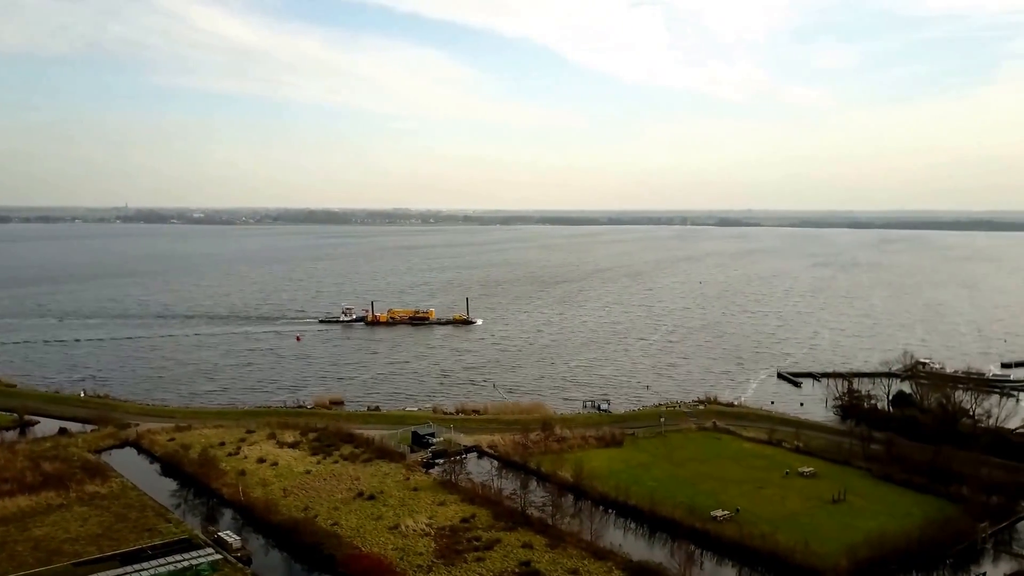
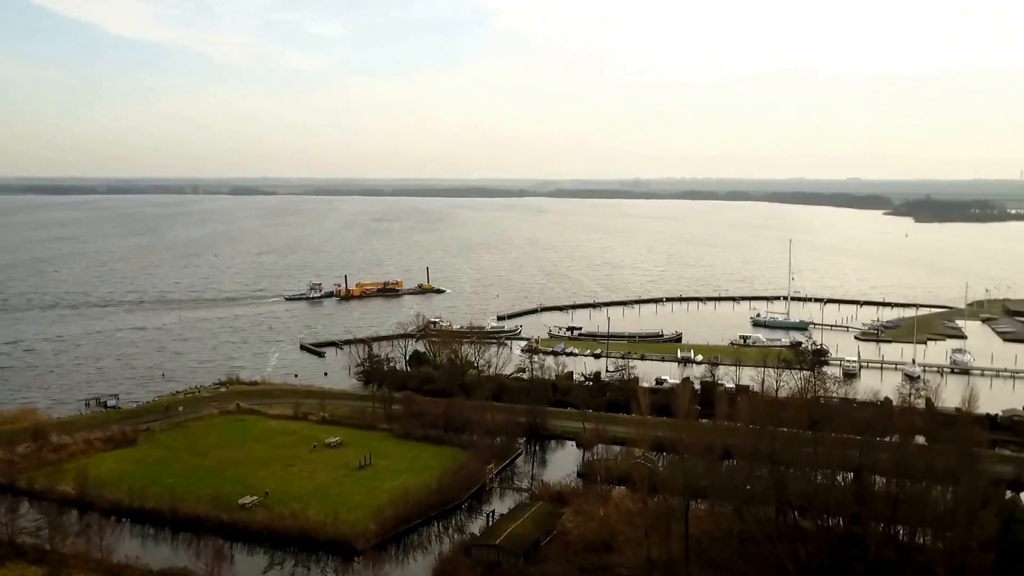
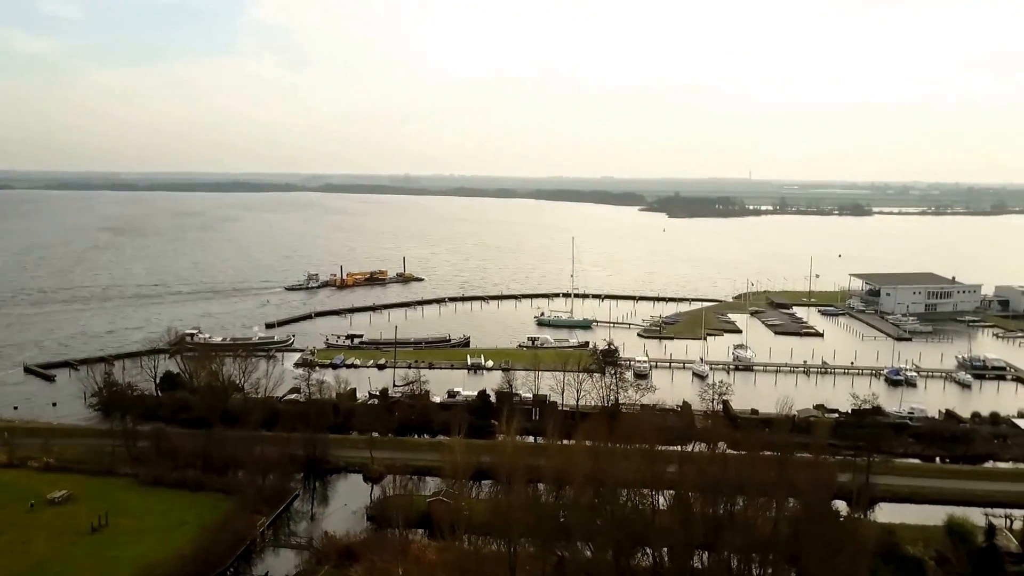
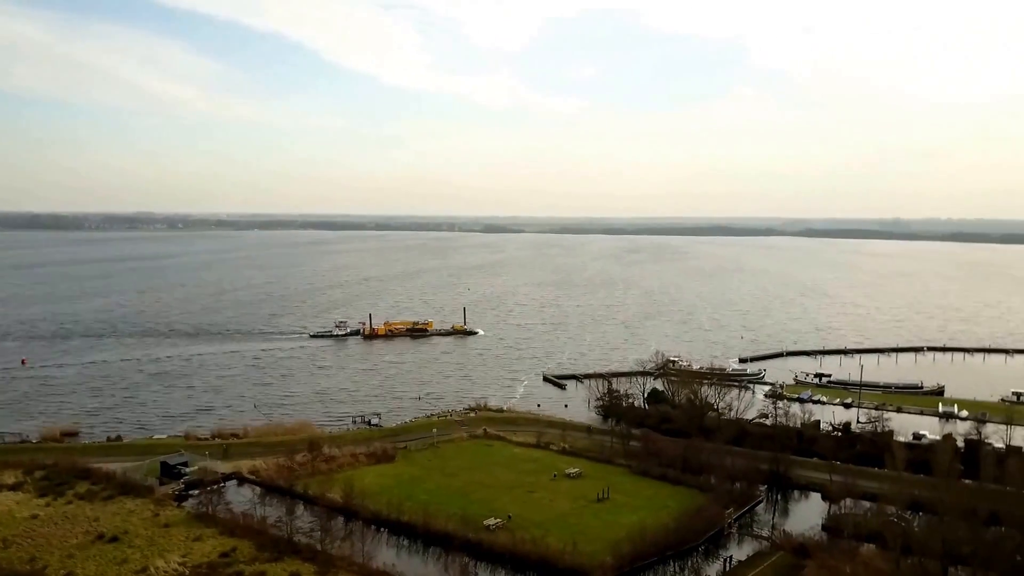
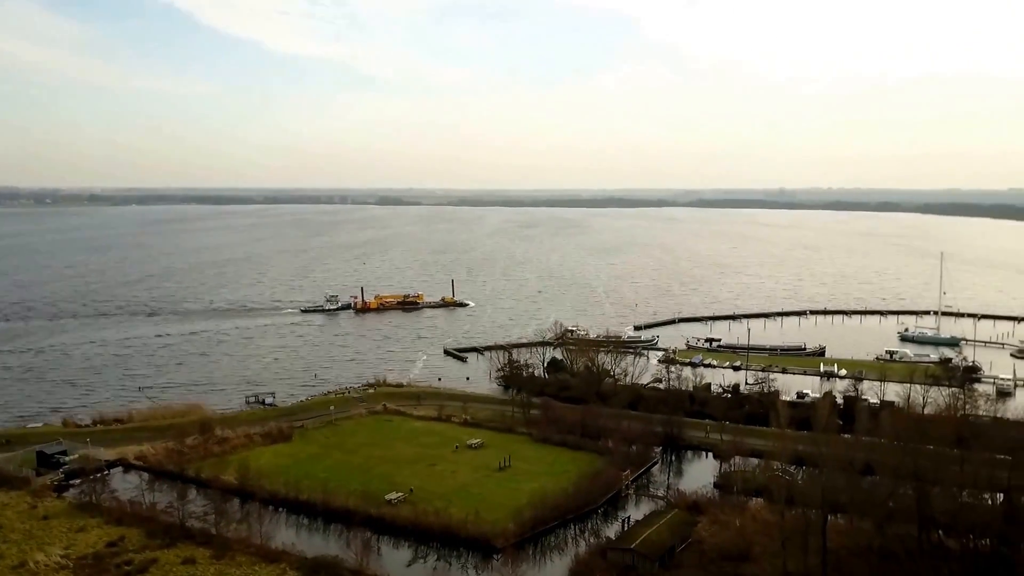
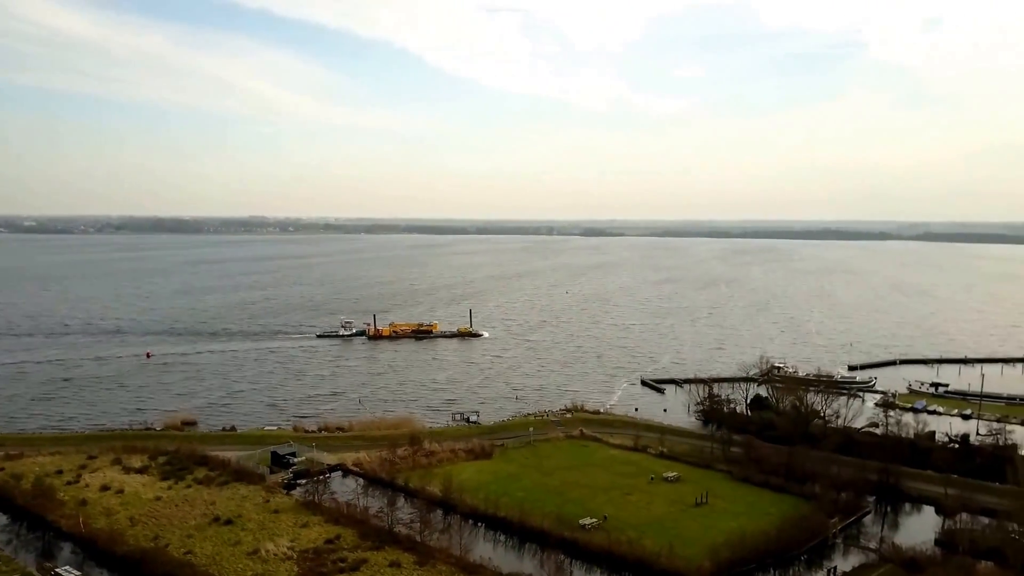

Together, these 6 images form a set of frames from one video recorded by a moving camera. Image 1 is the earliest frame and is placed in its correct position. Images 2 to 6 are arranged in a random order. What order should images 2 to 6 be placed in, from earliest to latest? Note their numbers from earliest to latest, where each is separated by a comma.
6, 4, 5, 2, 3
